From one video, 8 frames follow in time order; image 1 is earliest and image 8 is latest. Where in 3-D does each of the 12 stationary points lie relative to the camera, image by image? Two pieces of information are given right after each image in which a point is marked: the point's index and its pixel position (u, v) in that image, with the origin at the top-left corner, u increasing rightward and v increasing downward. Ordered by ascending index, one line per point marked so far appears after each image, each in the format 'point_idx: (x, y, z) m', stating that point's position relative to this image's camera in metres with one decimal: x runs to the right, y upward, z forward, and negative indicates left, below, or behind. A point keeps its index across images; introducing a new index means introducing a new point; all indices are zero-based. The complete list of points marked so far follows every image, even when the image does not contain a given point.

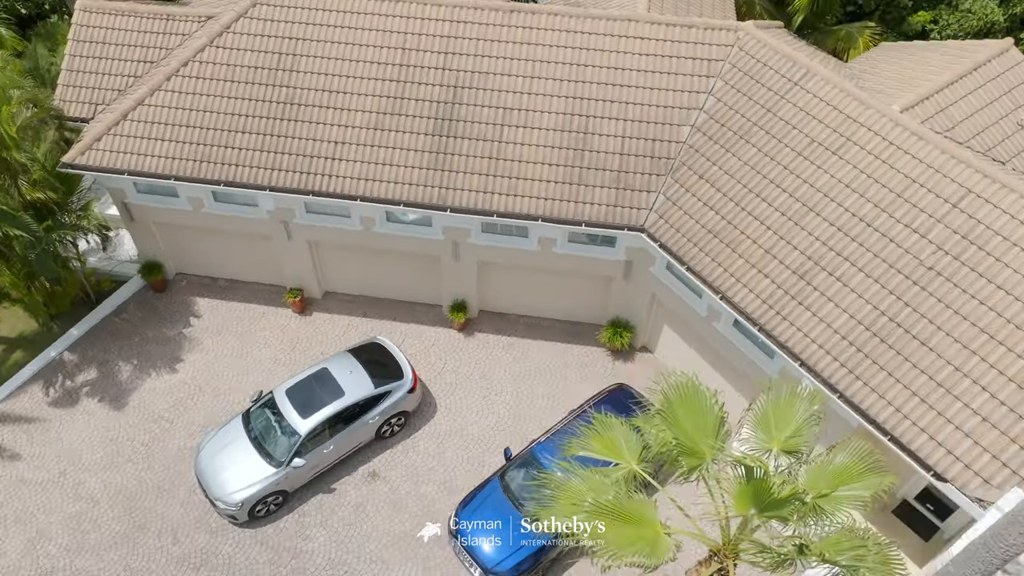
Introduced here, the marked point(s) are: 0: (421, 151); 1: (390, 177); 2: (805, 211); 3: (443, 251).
0: (-1.2, +1.9, +10.9) m
1: (-1.7, +1.5, +10.8) m
2: (+3.7, +0.9, +9.8) m
3: (-1.0, +0.5, +12.0) m
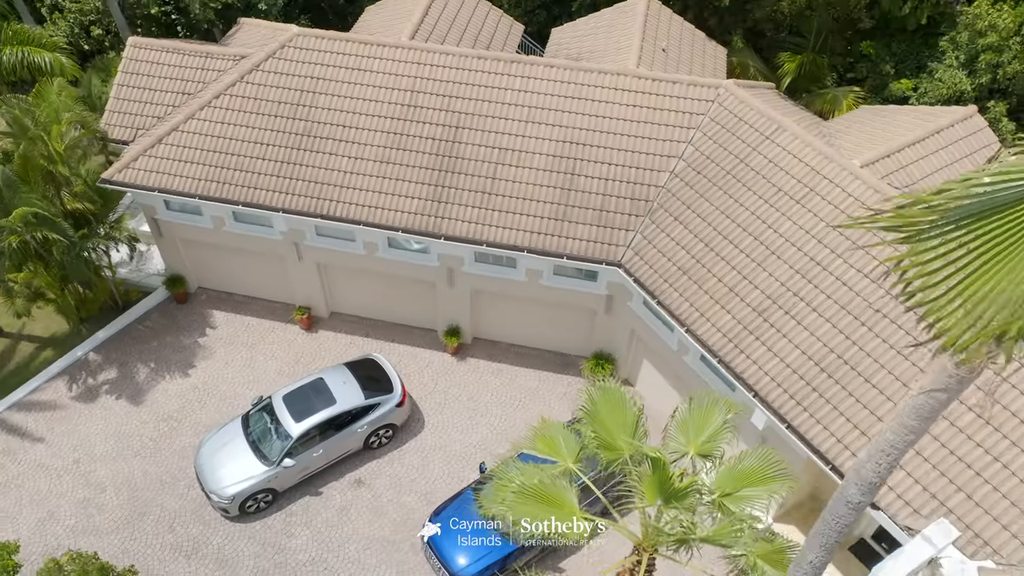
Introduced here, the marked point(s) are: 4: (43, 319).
0: (-1.4, +1.6, +11.9) m
1: (-1.8, +1.2, +11.8) m
2: (+3.5, +0.4, +10.5) m
3: (-1.1, +0.2, +13.0) m
4: (-8.6, -0.6, +14.7) m
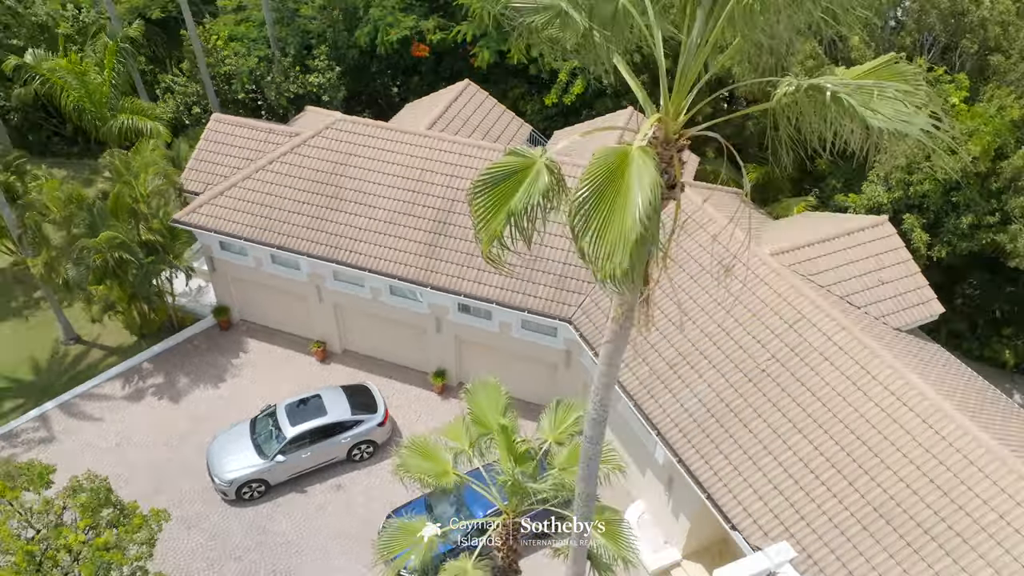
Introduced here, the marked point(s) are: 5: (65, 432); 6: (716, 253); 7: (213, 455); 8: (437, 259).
0: (-1.7, +0.9, +14.6) m
1: (-2.2, +0.6, +14.5) m
2: (+2.8, -0.5, +12.6) m
3: (-1.6, -0.7, +15.4) m
4: (-8.9, -1.0, +17.8) m
5: (-8.6, -2.8, +15.4) m
6: (+3.4, +0.5, +13.2) m
7: (-5.4, -3.0, +14.3) m
8: (-1.4, +0.5, +14.4) m
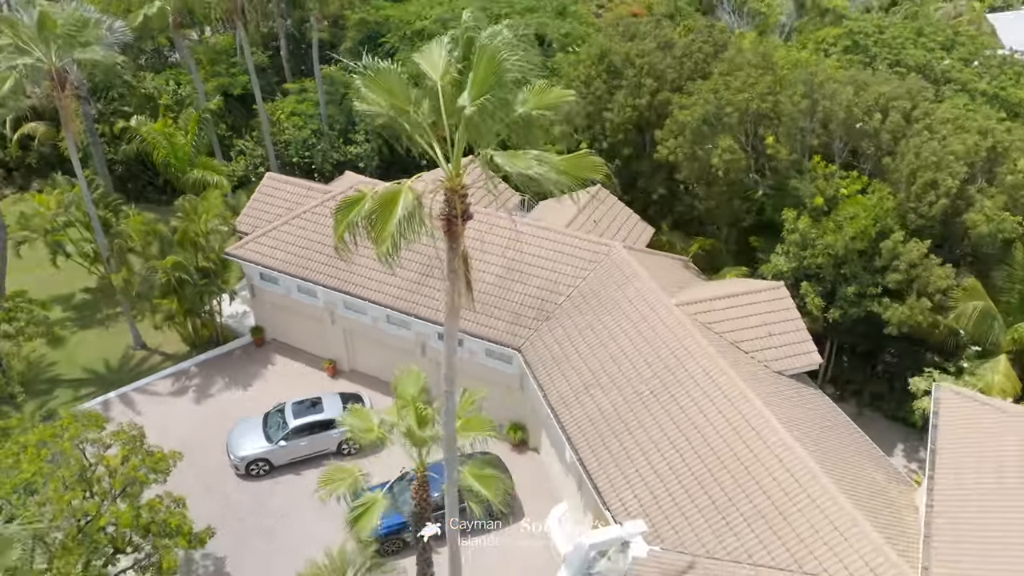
0: (-2.4, +0.2, +18.3) m
1: (-2.9, -0.1, +18.2) m
2: (+1.8, -1.3, +15.7) m
3: (-2.3, -1.4, +18.9) m
4: (-9.3, -1.5, +22.0) m
5: (-9.4, -3.1, +19.4) m
6: (+2.6, -0.3, +16.3) m
7: (-6.3, -3.4, +18.0) m
8: (-2.1, -0.1, +18.0) m
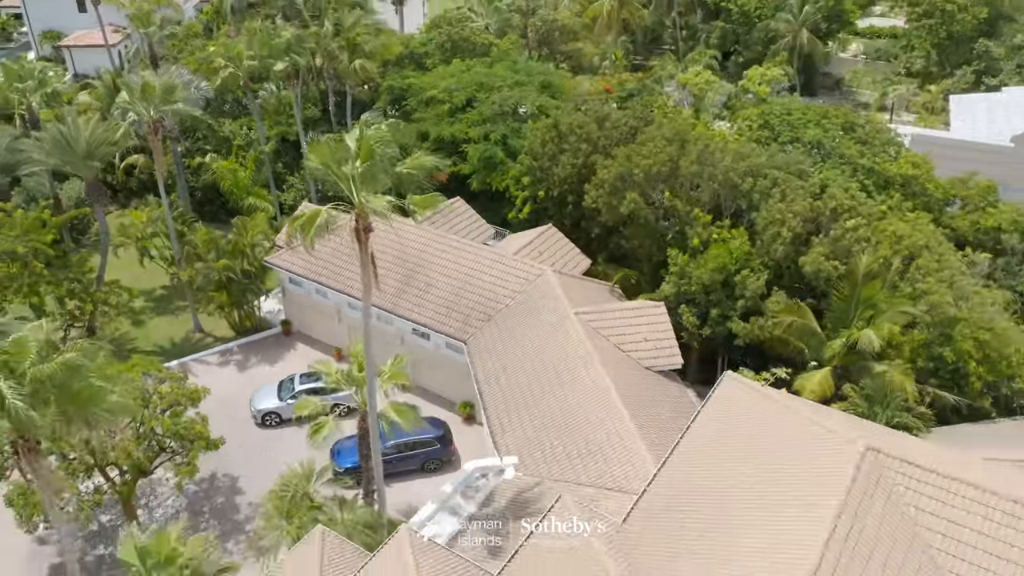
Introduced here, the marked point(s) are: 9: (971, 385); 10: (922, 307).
0: (-3.6, 0.0, +24.3) m
1: (-4.2, -0.2, +24.2) m
2: (+0.2, -1.6, +21.3) m
3: (-3.6, -1.6, +24.8) m
4: (-10.3, -1.4, +28.5) m
5: (-10.8, -2.9, +25.8) m
6: (+1.1, -0.6, +21.8) m
7: (-7.8, -3.3, +24.1) m
8: (-3.4, -0.3, +23.9) m
9: (+11.0, -2.3, +19.0) m
10: (+10.0, -0.5, +19.0) m
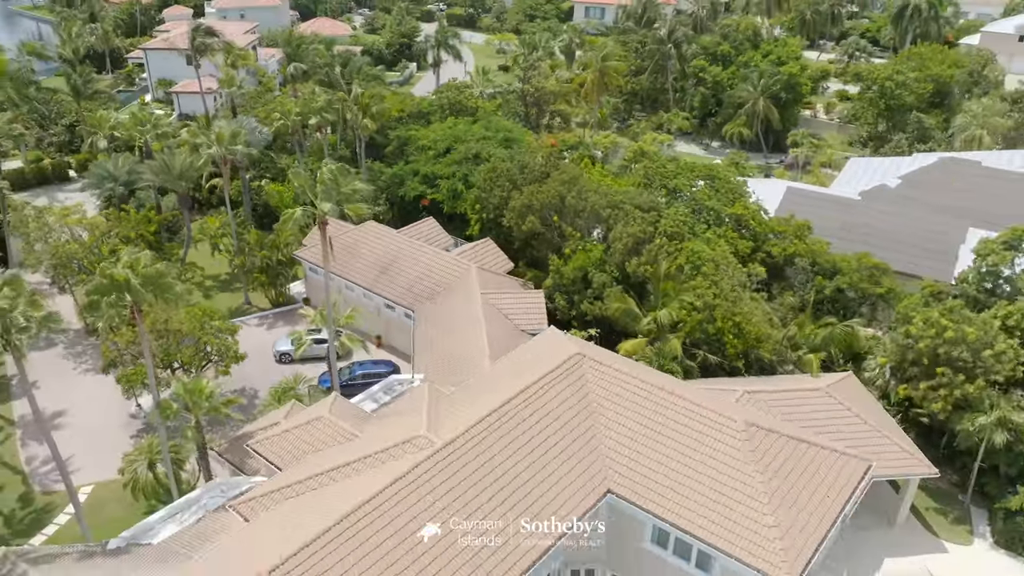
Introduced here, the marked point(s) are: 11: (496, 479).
0: (-6.2, +0.6, +35.6) m
1: (-6.8, +0.4, +35.5) m
2: (-2.7, -1.0, +32.1) m
3: (-6.2, -1.1, +36.0) m
4: (-12.6, -0.7, +40.3) m
5: (-13.3, -1.9, +37.7) m
6: (-1.8, -0.2, +32.6) m
7: (-10.5, -2.4, +35.7) m
8: (-6.0, +0.3, +35.2) m
9: (+7.7, -2.2, +28.8) m
10: (+6.8, -0.4, +29.0) m
11: (-0.4, -4.7, +19.4) m
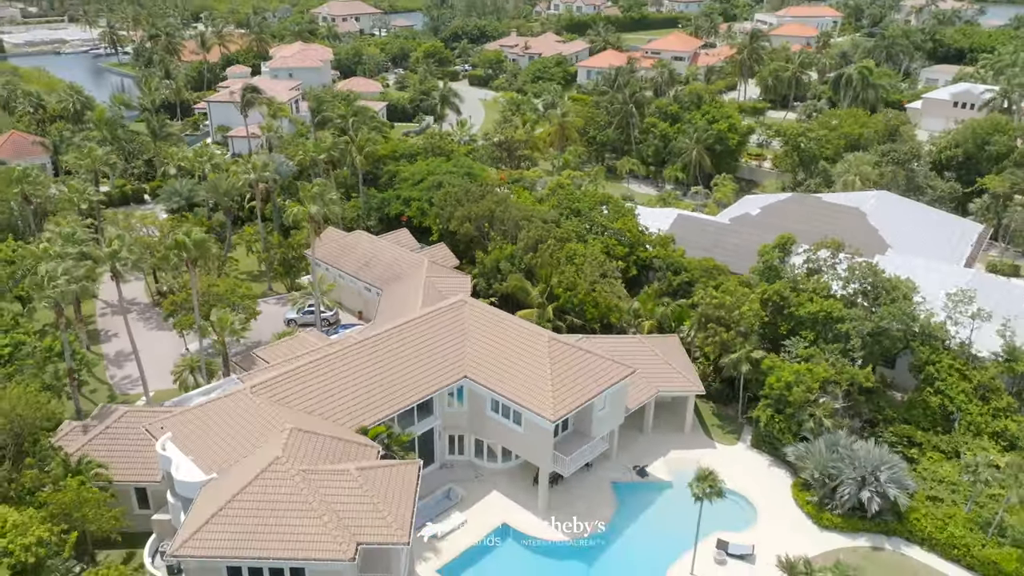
0: (-9.6, +1.4, +49.4) m
1: (-10.2, +1.2, +49.4) m
2: (-6.4, -0.1, +45.6) m
3: (-9.6, -0.3, +49.7) m
4: (-15.7, 0.0, +54.4) m
5: (-16.7, -1.1, +51.7) m
6: (-5.4, +0.7, +46.1) m
7: (-14.0, -1.5, +49.5) m
8: (-9.5, +1.1, +49.0) m
9: (+3.8, -1.4, +41.6) m
10: (+2.9, +0.4, +42.0) m
11: (-4.9, -3.0, +32.6) m
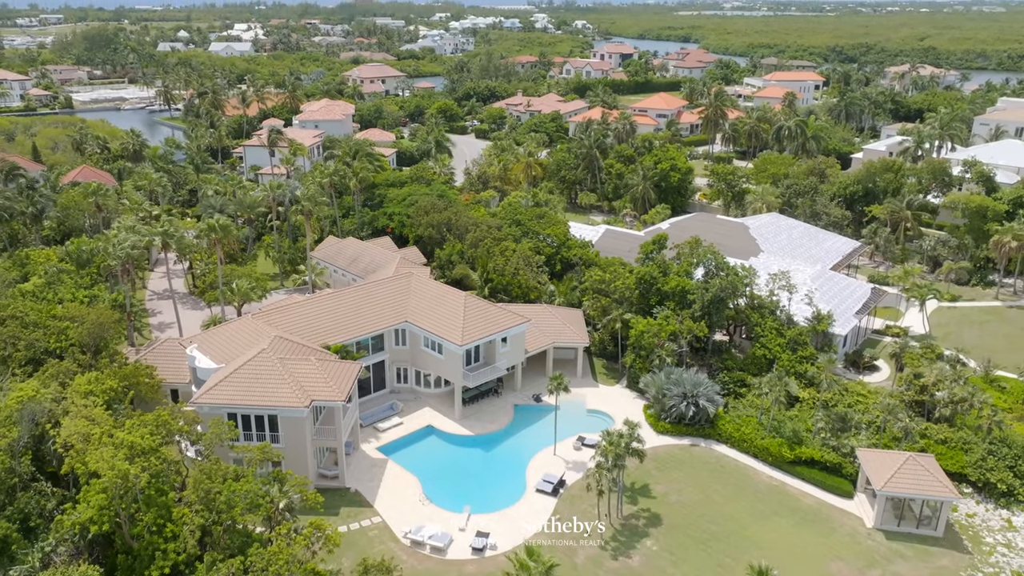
0: (-13.1, +2.1, +63.3) m
1: (-13.6, +1.9, +63.3) m
2: (-10.1, +0.8, +59.3) m
3: (-13.1, +0.3, +63.5) m
4: (-19.0, +0.3, +68.4) m
5: (-20.1, -0.5, +65.7) m
6: (-9.0, +1.5, +59.8) m
7: (-17.6, -0.8, +63.4) m
8: (-13.0, +1.8, +62.8) m
9: (-0.1, -0.4, +54.8) m
10: (-0.9, +1.5, +55.4) m
11: (-9.2, -1.1, +46.0) m
